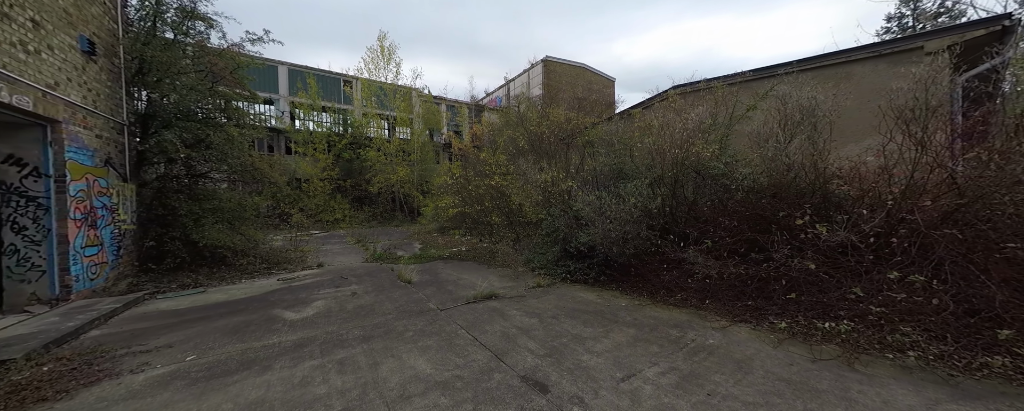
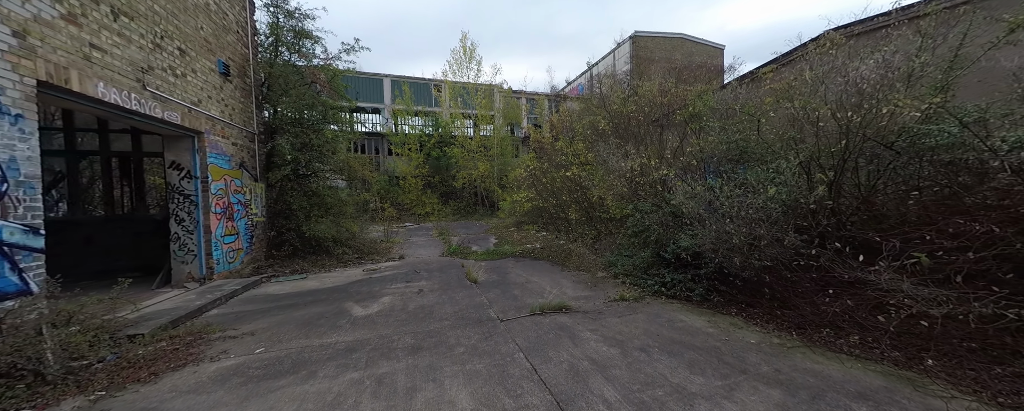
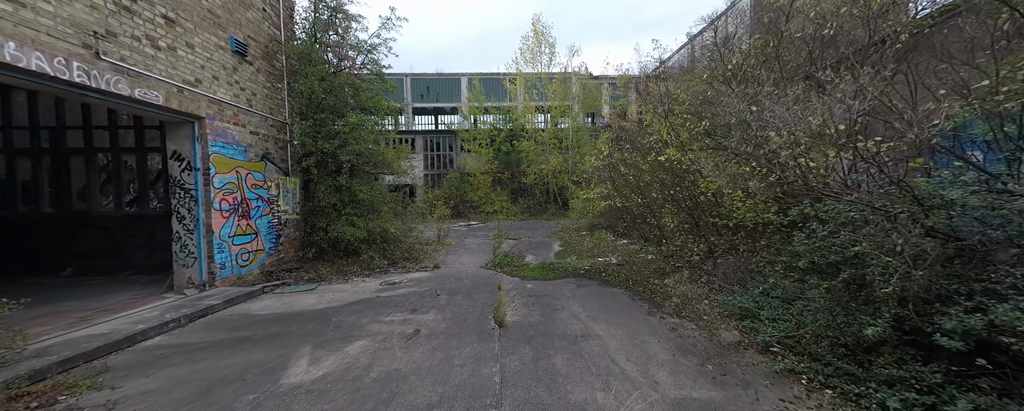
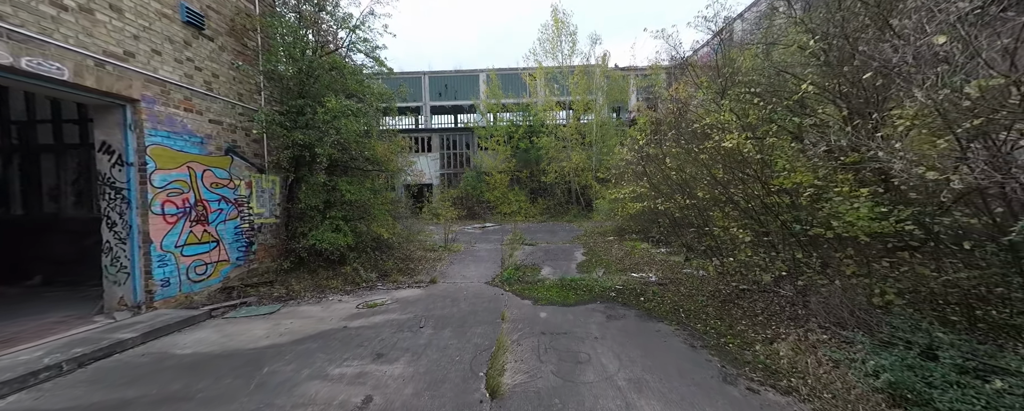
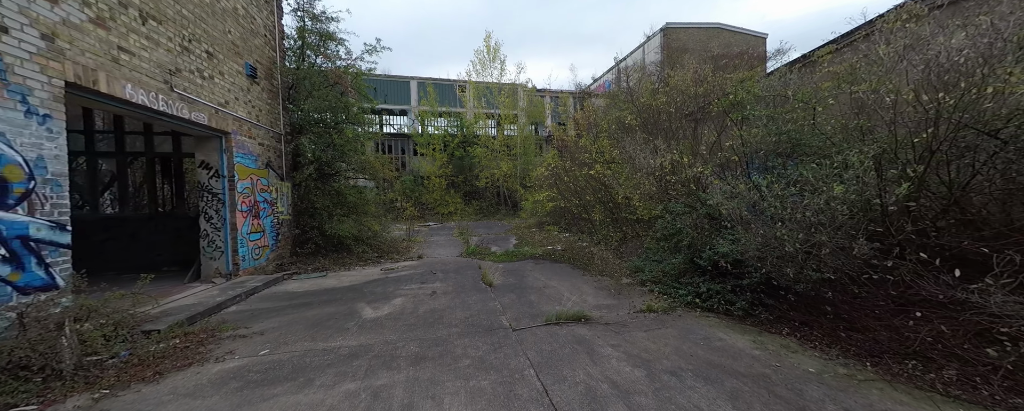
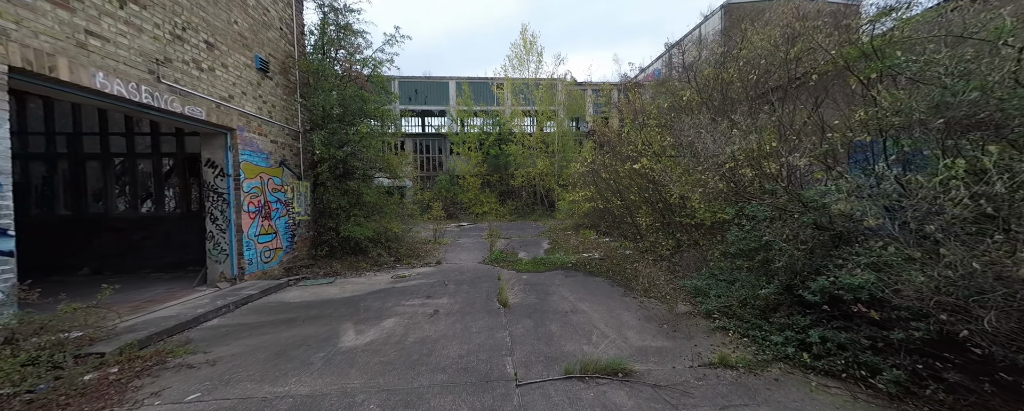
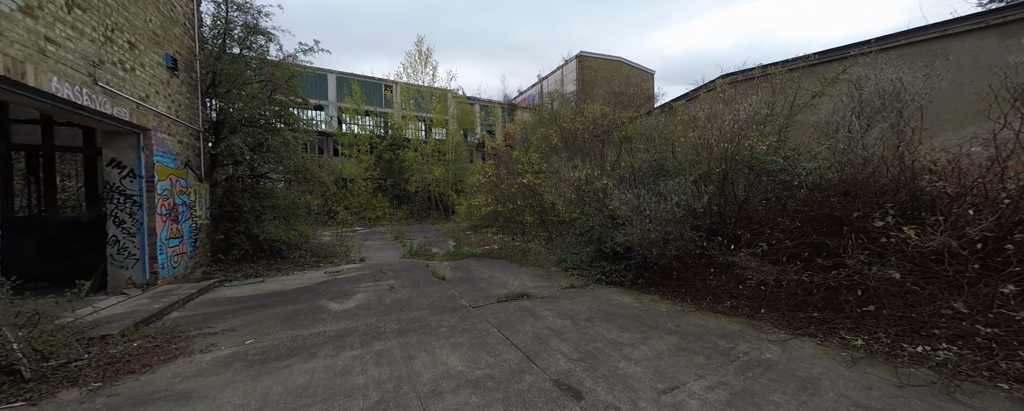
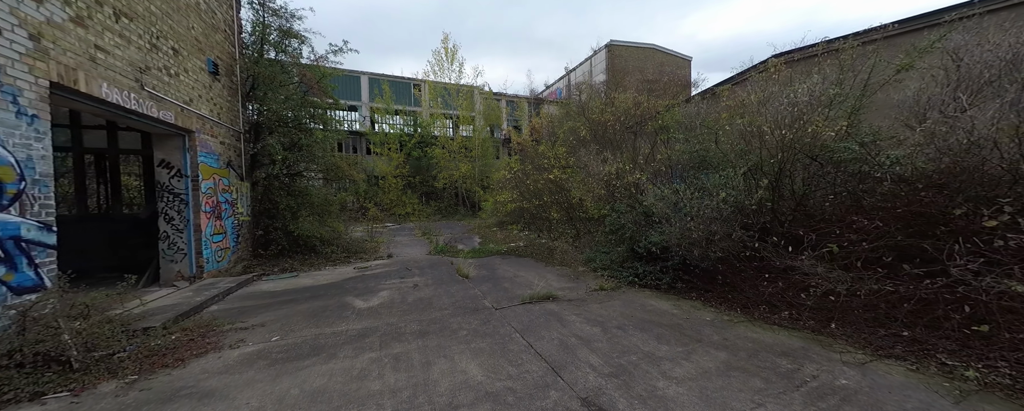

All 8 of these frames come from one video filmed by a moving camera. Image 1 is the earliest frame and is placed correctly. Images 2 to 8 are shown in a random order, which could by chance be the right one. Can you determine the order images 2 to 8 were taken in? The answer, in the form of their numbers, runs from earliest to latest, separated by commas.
7, 8, 2, 5, 6, 3, 4
